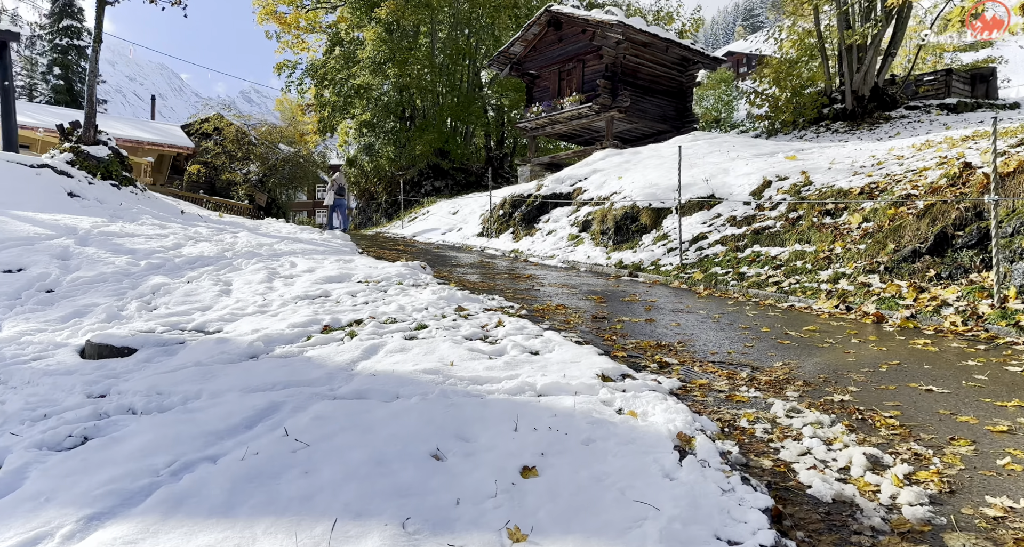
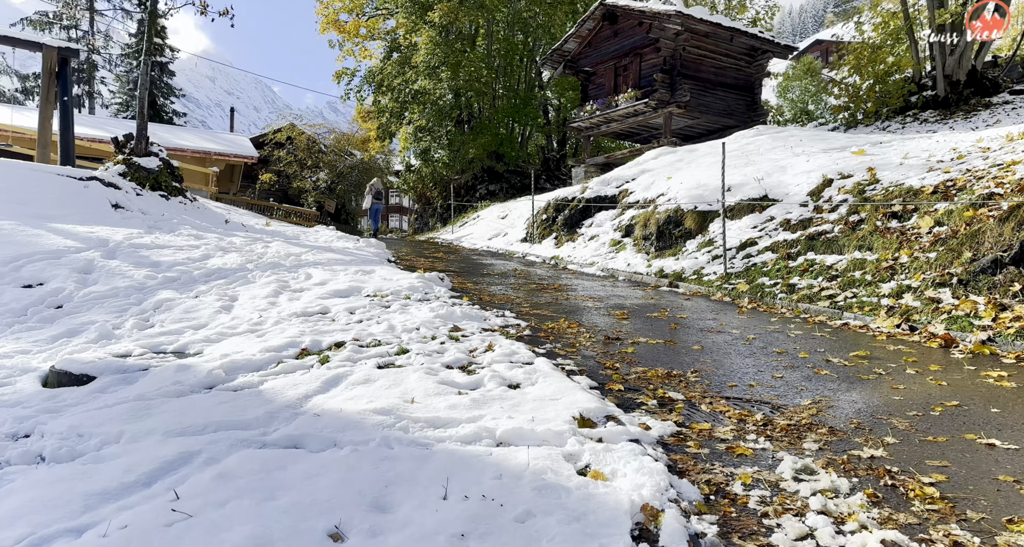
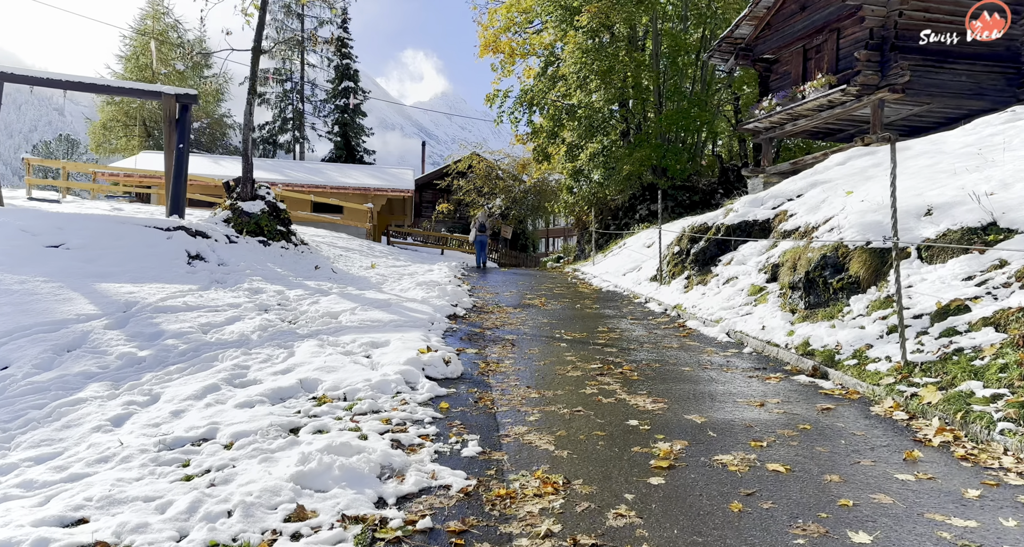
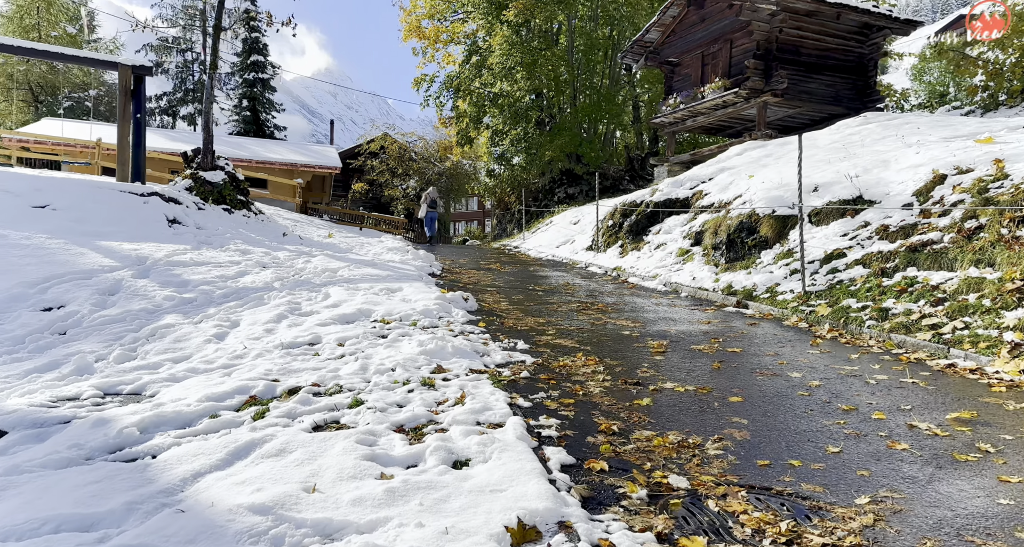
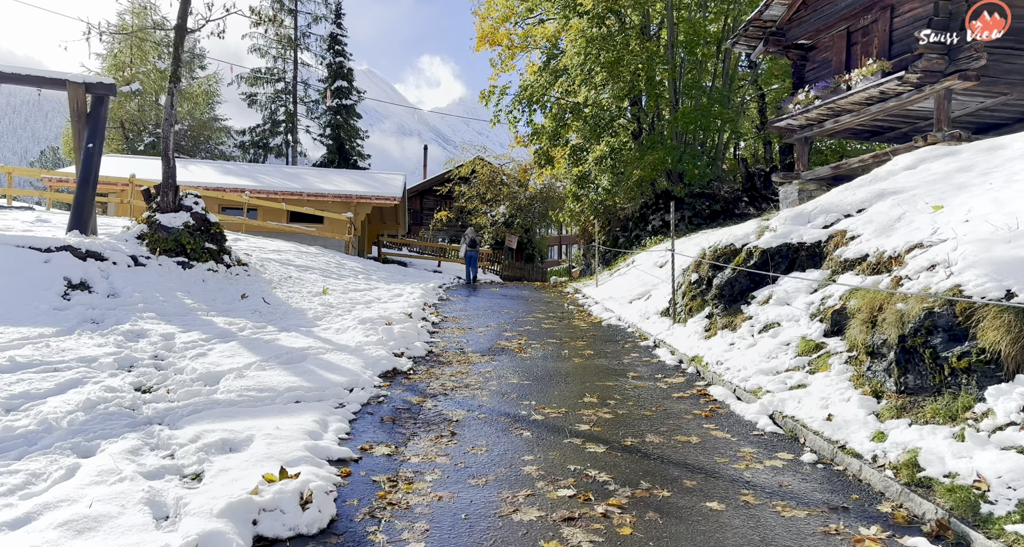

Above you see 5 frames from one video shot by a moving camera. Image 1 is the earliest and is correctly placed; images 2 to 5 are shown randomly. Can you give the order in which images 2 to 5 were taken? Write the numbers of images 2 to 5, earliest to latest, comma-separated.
2, 4, 3, 5
